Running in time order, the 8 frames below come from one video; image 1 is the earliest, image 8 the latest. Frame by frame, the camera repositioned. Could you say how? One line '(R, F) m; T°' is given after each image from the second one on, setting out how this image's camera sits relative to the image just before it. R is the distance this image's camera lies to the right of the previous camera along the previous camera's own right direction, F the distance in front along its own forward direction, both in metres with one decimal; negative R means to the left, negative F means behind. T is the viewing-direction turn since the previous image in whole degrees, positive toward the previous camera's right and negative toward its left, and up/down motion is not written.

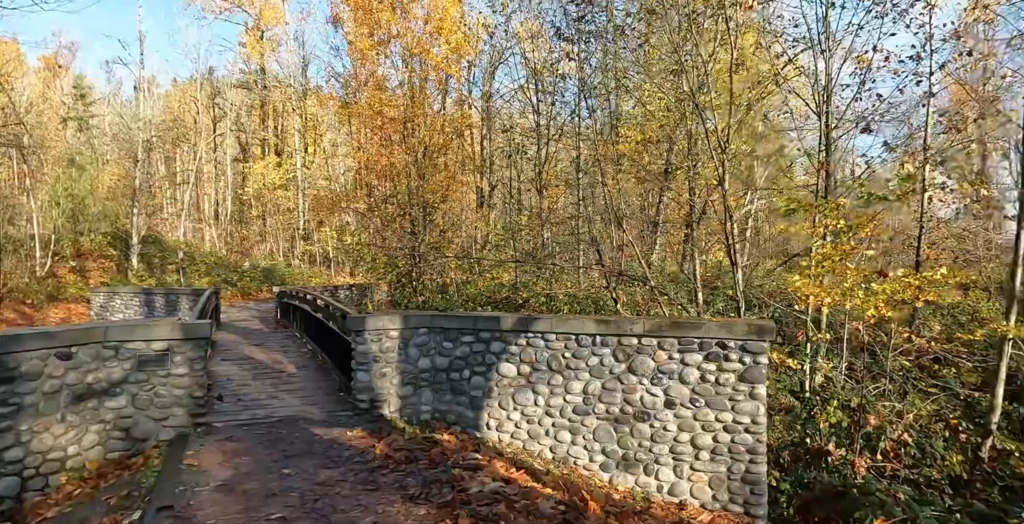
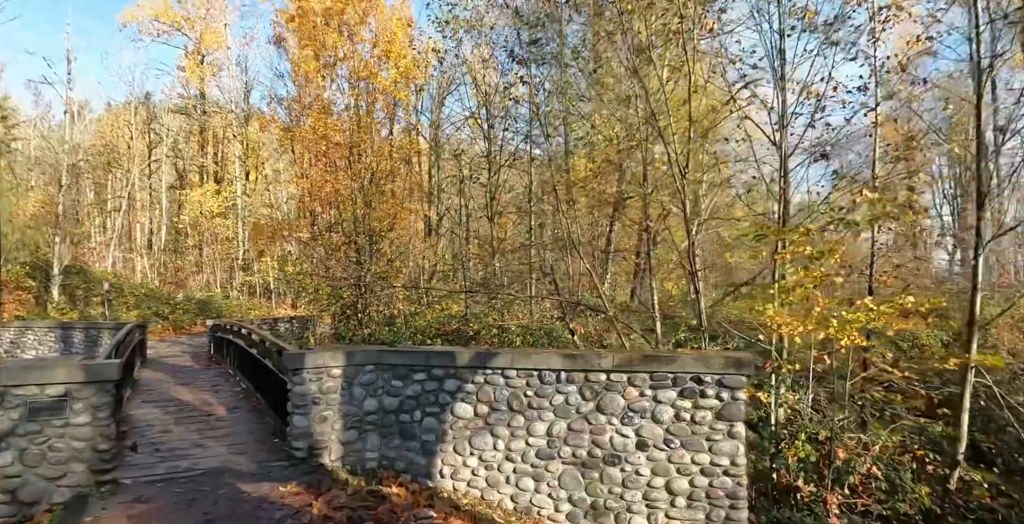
(-0.1, +0.4) m; +5°
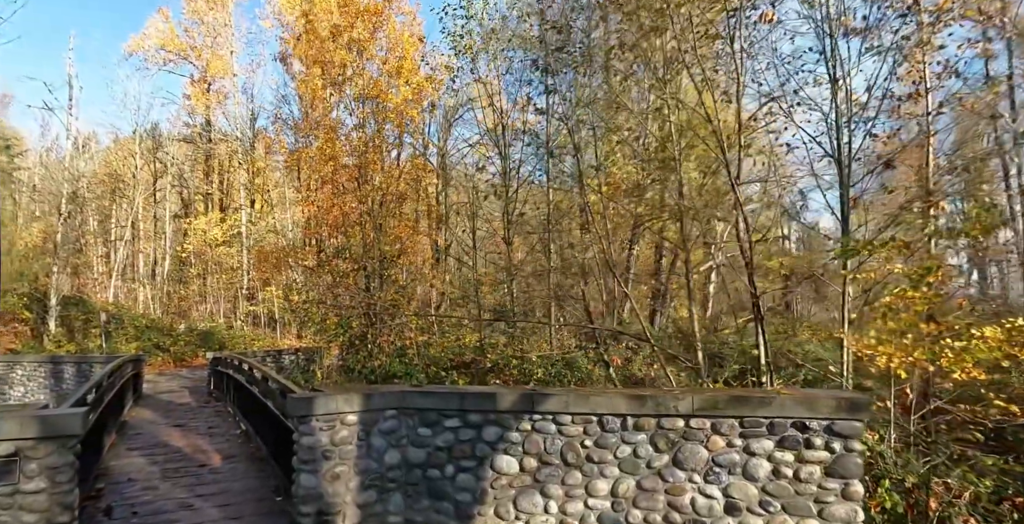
(-0.3, +0.8) m; 0°
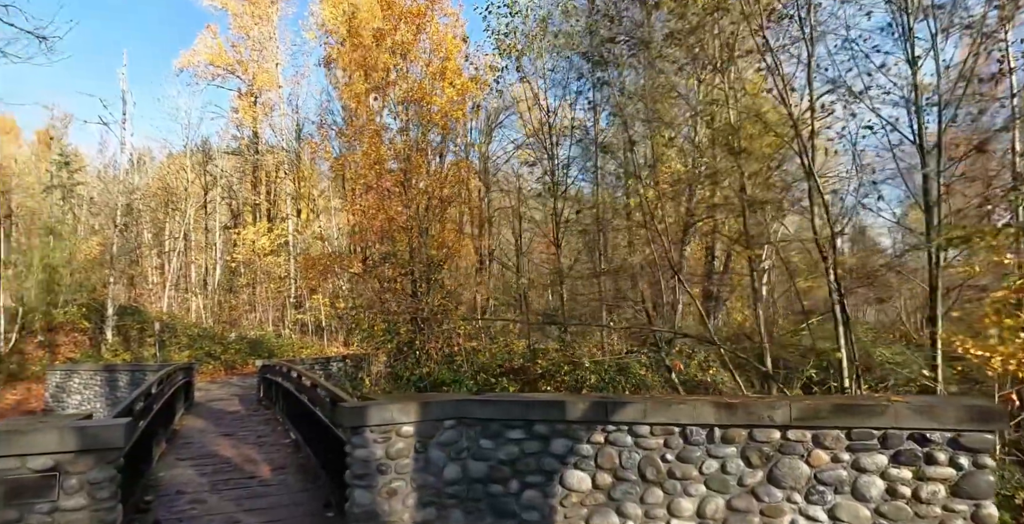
(-0.2, +0.4) m; -4°
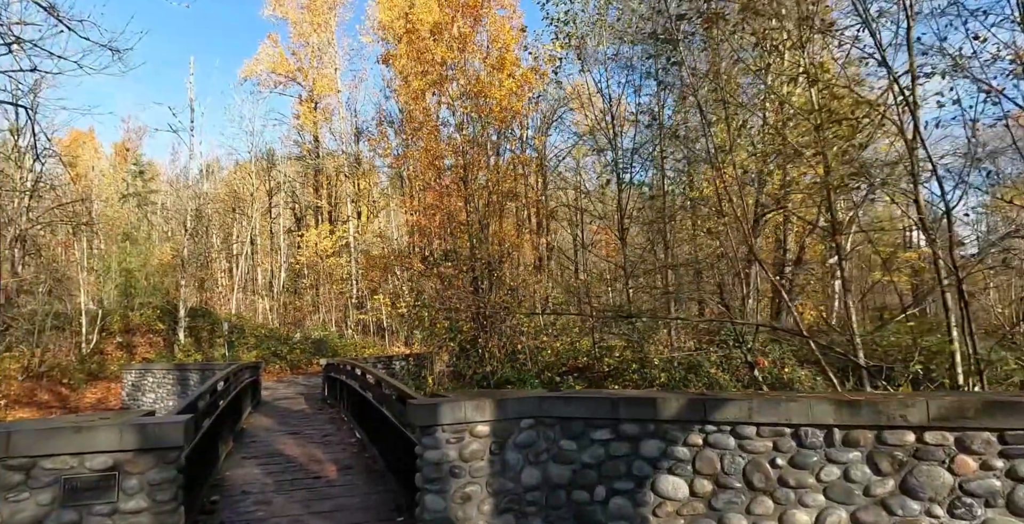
(-0.1, +0.3) m; -5°
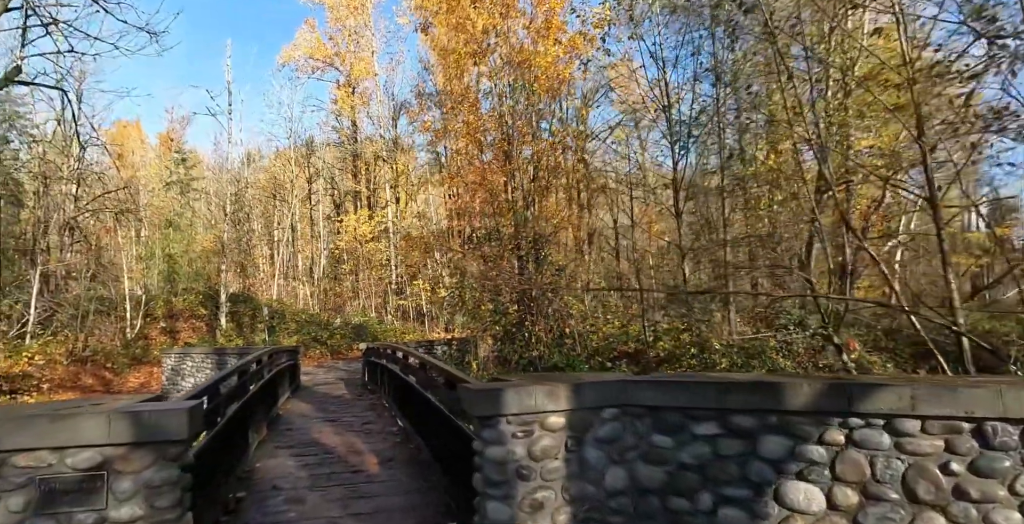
(-0.2, +0.7) m; -3°
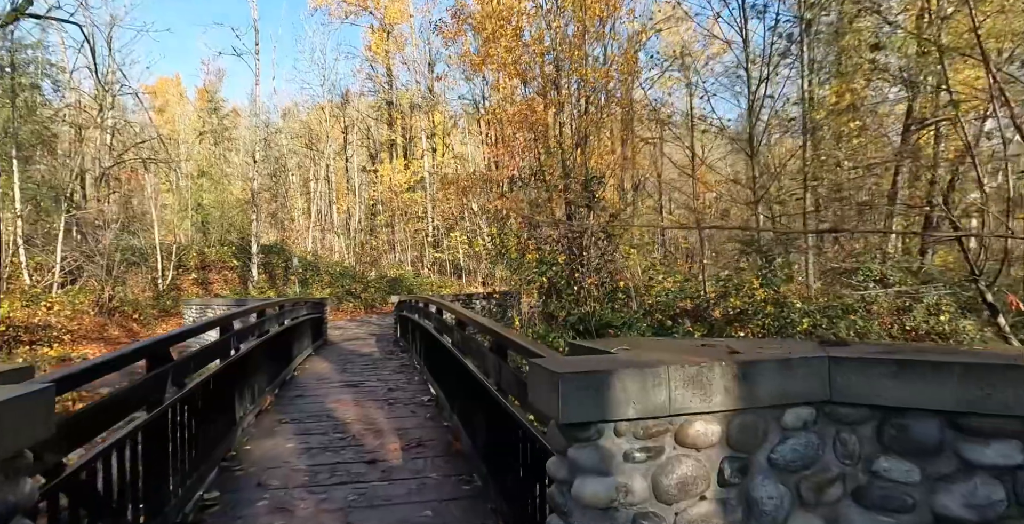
(-0.2, +1.2) m; -3°
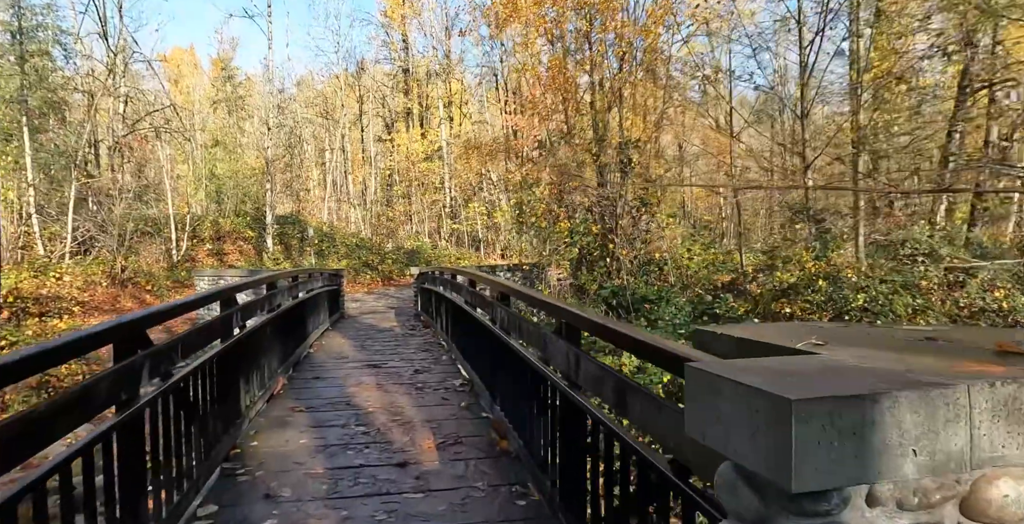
(-0.2, +0.6) m; -1°
